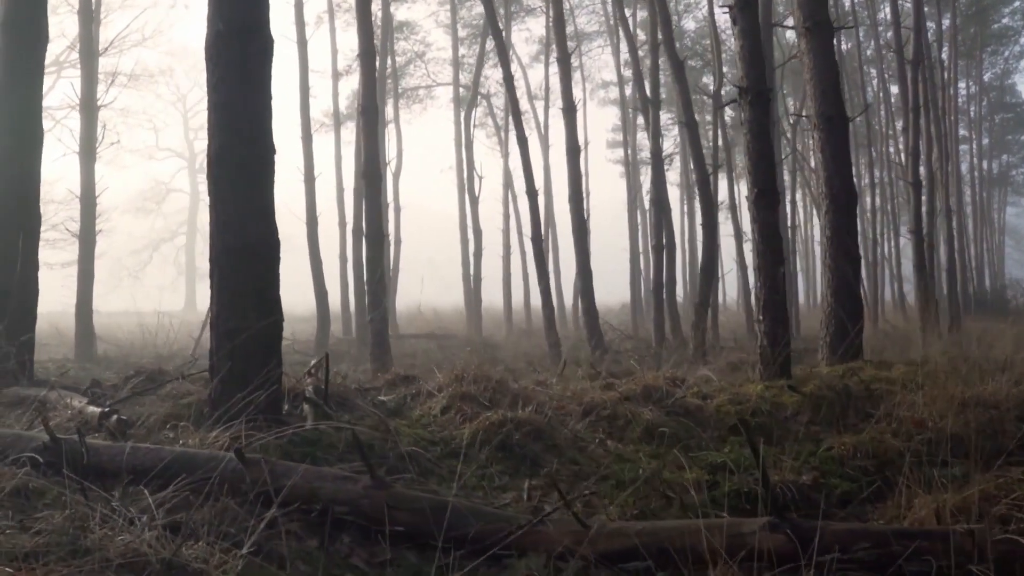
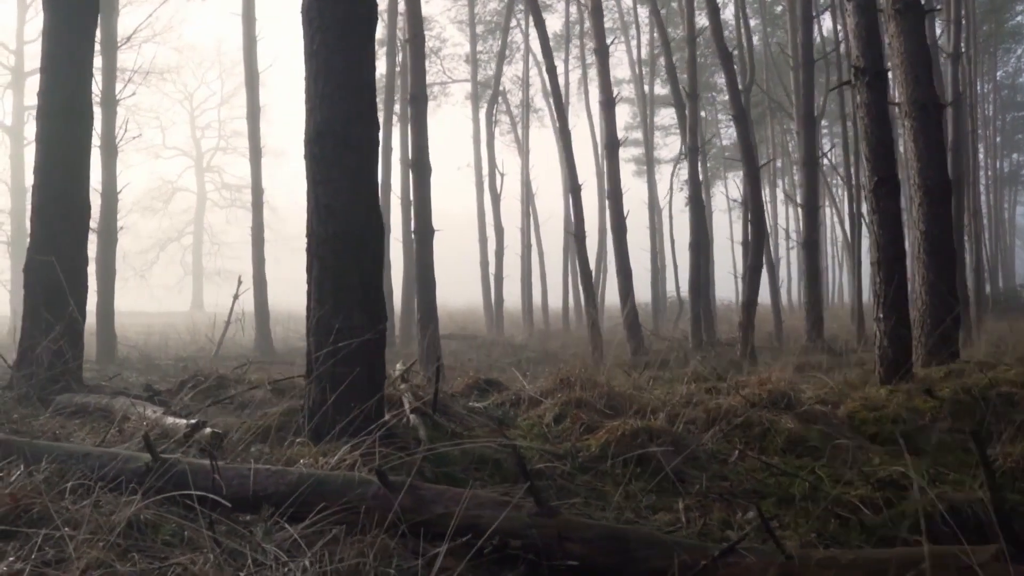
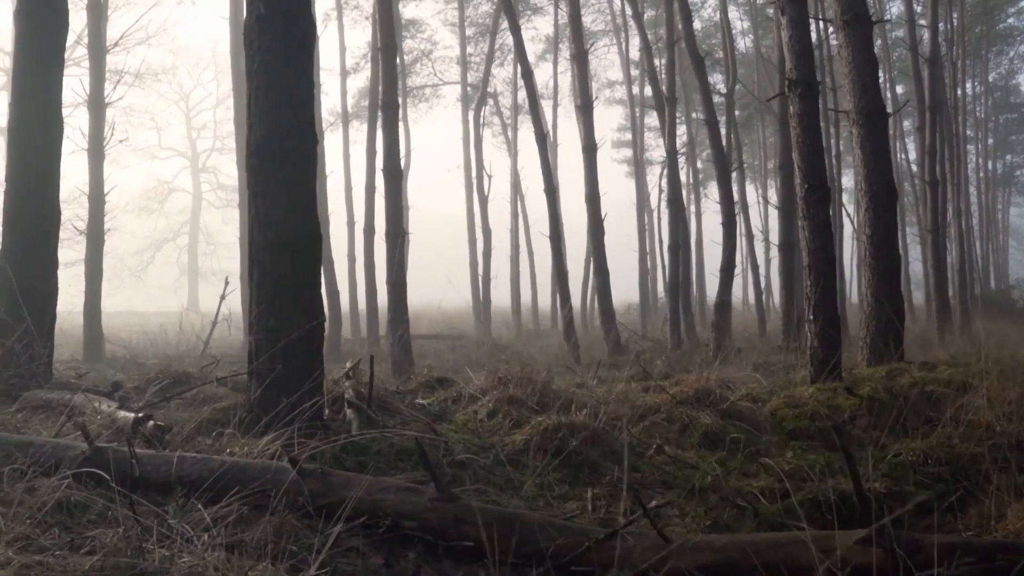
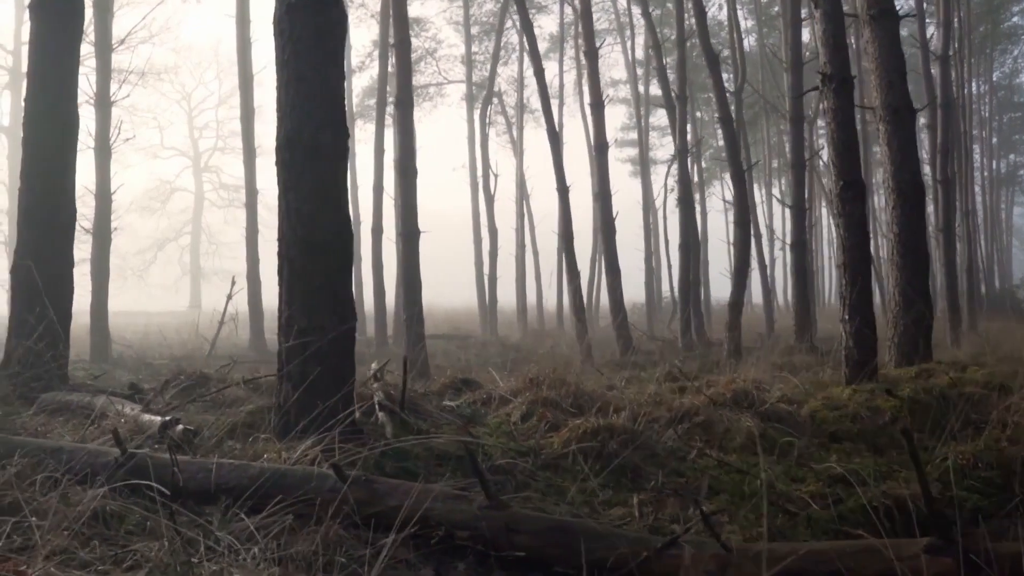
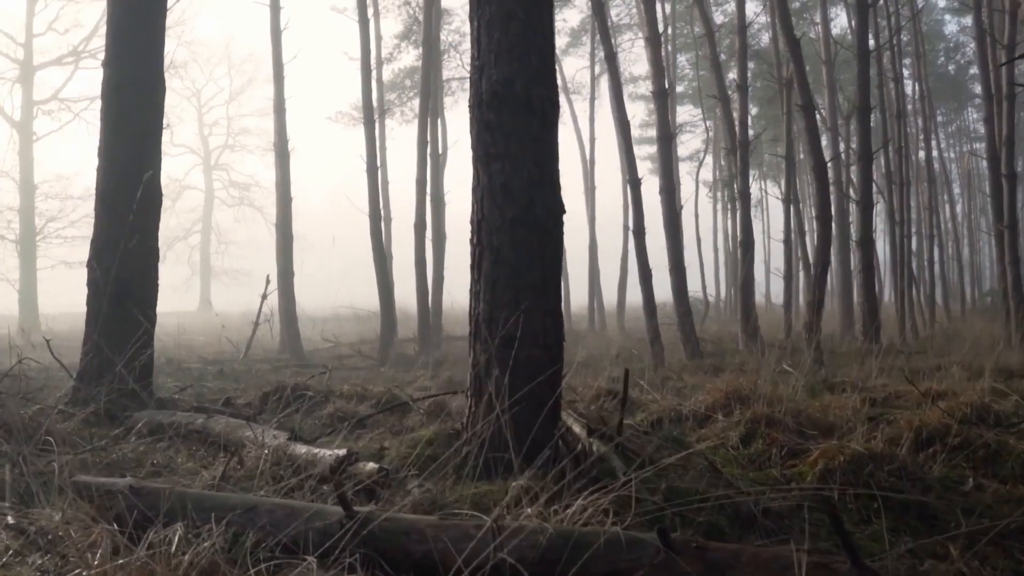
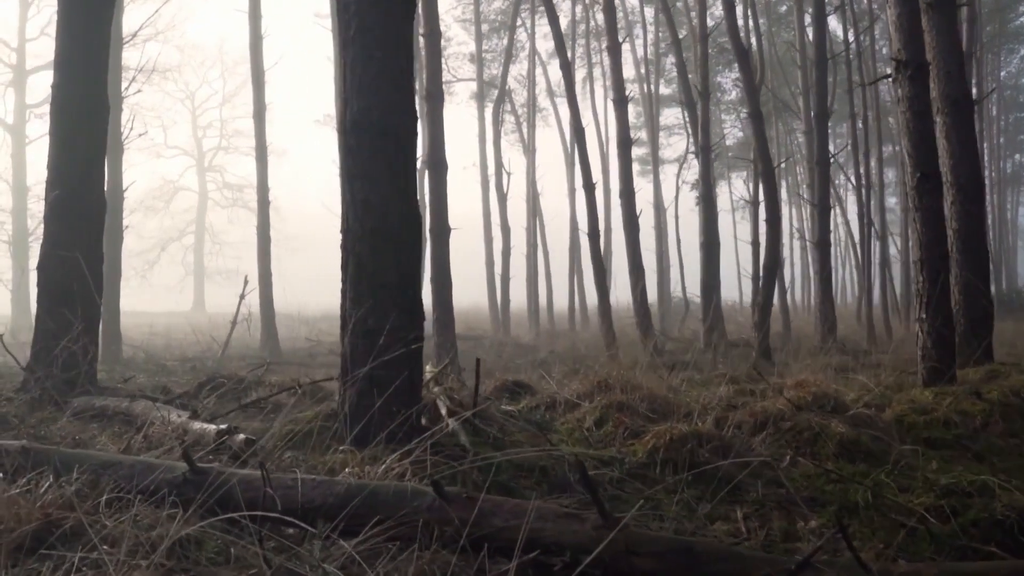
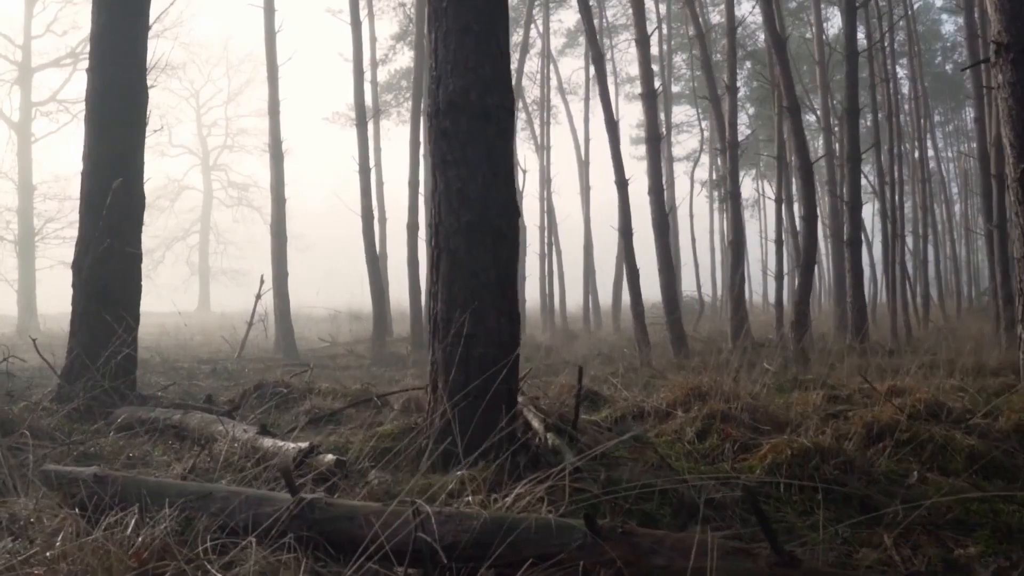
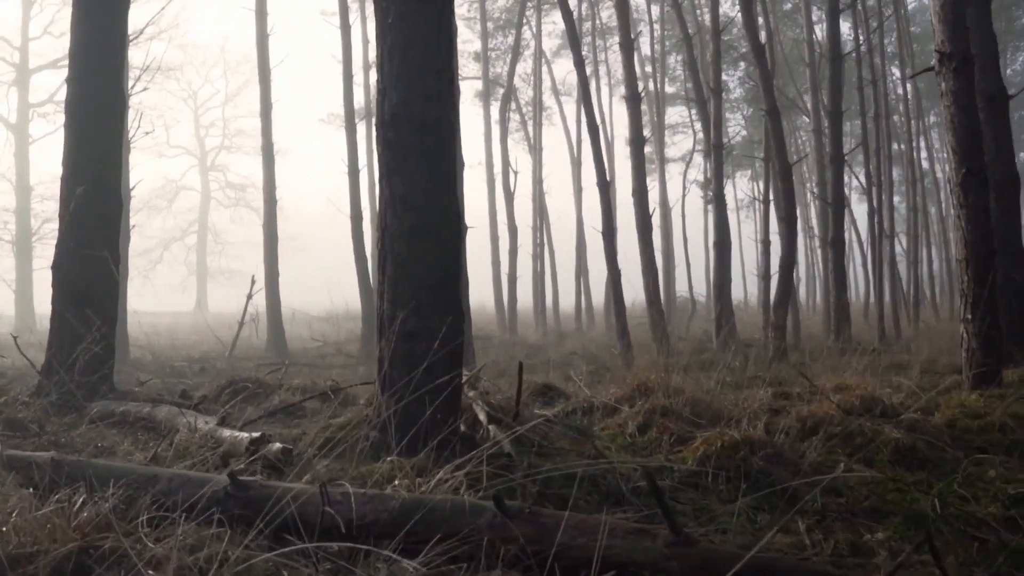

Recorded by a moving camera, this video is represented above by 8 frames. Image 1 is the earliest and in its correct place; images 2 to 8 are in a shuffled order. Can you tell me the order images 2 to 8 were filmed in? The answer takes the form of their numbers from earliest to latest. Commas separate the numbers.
3, 4, 2, 6, 8, 7, 5
